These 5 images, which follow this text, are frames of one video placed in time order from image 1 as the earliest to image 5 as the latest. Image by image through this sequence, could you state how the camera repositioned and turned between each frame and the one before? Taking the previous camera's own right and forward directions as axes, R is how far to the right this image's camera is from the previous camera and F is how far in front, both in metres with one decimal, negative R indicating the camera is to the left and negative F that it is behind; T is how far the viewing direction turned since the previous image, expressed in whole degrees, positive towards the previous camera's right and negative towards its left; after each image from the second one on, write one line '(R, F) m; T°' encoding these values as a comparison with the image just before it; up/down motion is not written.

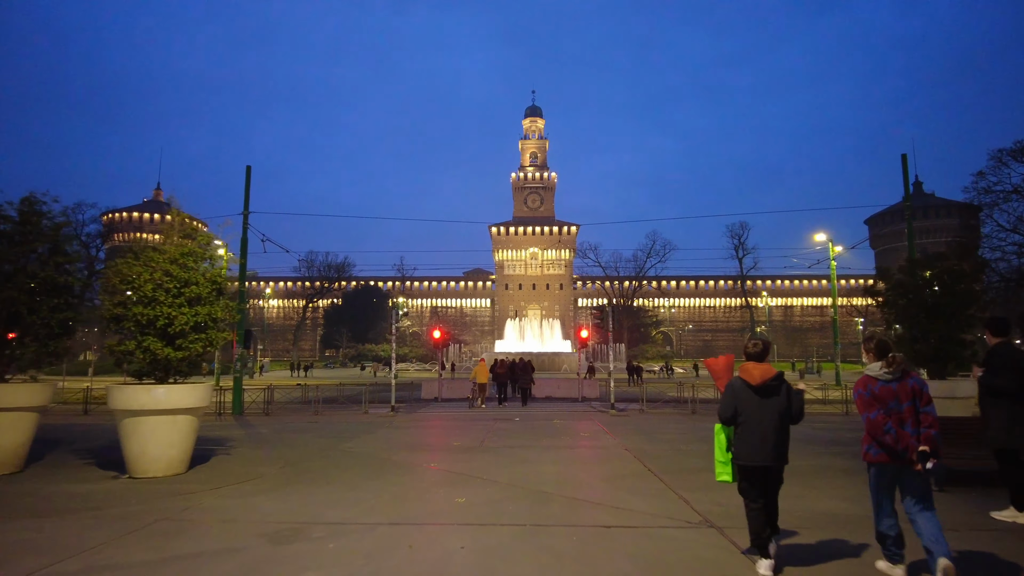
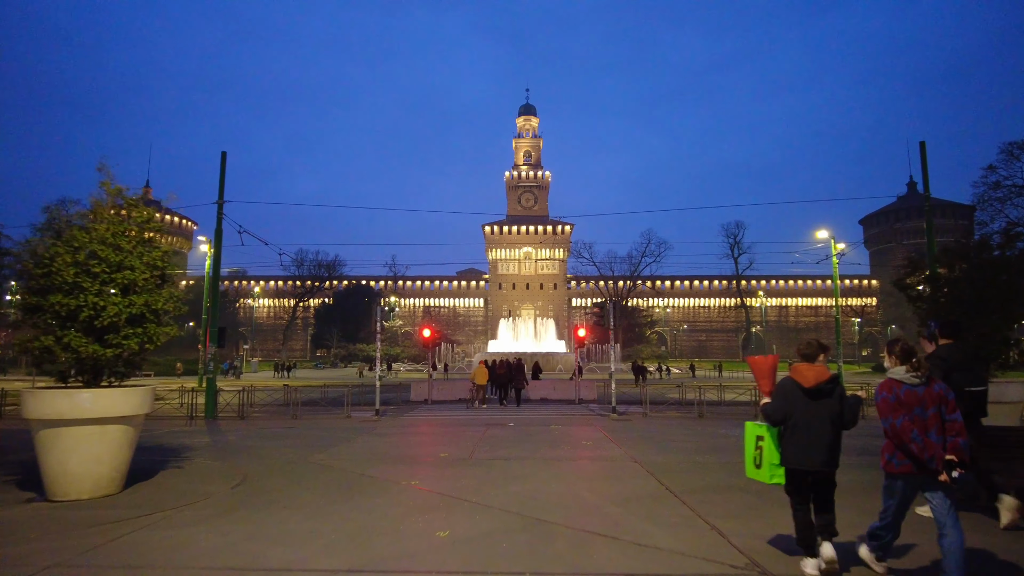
(0.0, +1.4) m; +1°
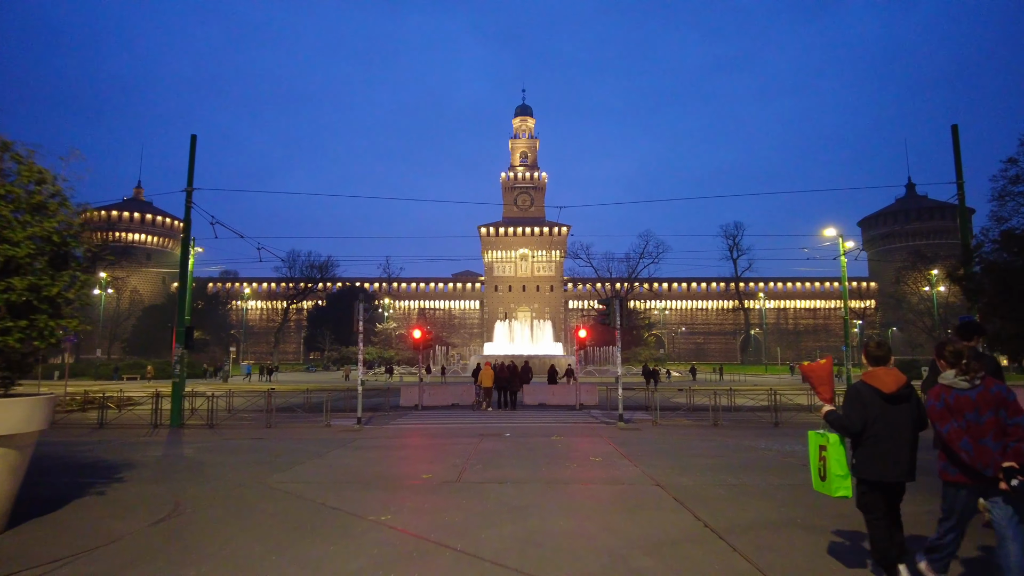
(0.0, +1.7) m; 0°
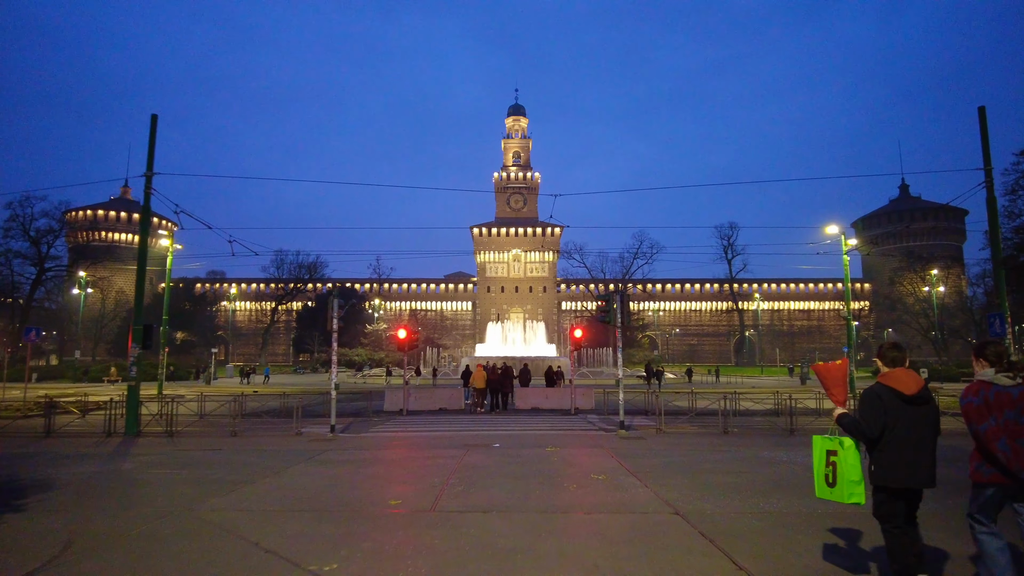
(+0.1, +1.5) m; +1°
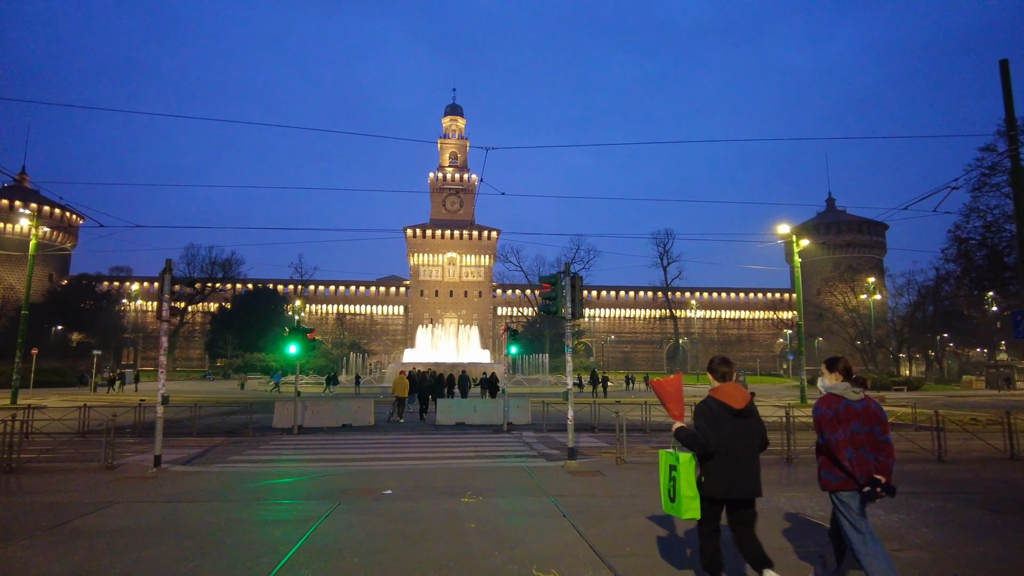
(+0.4, +4.1) m; +6°
